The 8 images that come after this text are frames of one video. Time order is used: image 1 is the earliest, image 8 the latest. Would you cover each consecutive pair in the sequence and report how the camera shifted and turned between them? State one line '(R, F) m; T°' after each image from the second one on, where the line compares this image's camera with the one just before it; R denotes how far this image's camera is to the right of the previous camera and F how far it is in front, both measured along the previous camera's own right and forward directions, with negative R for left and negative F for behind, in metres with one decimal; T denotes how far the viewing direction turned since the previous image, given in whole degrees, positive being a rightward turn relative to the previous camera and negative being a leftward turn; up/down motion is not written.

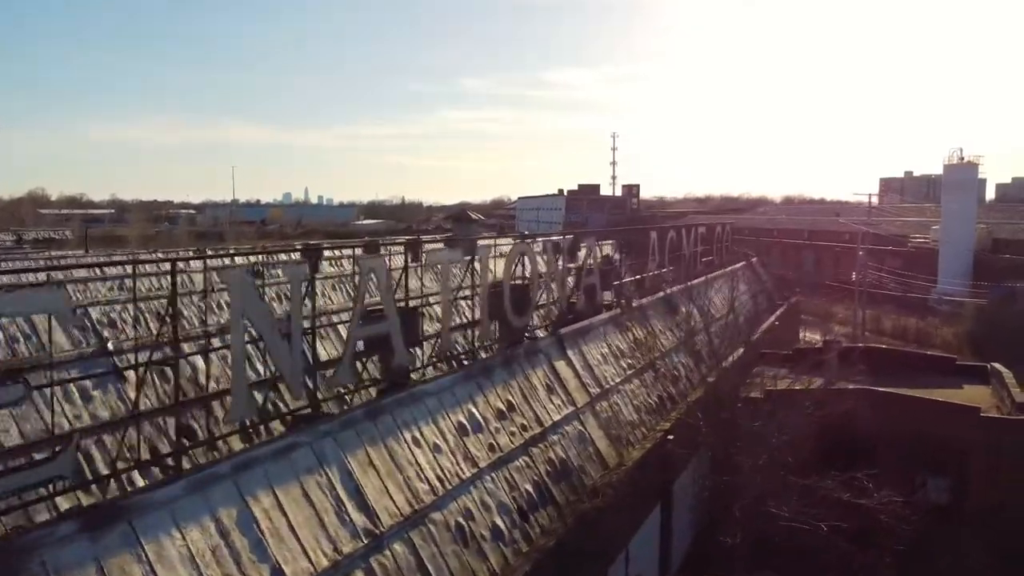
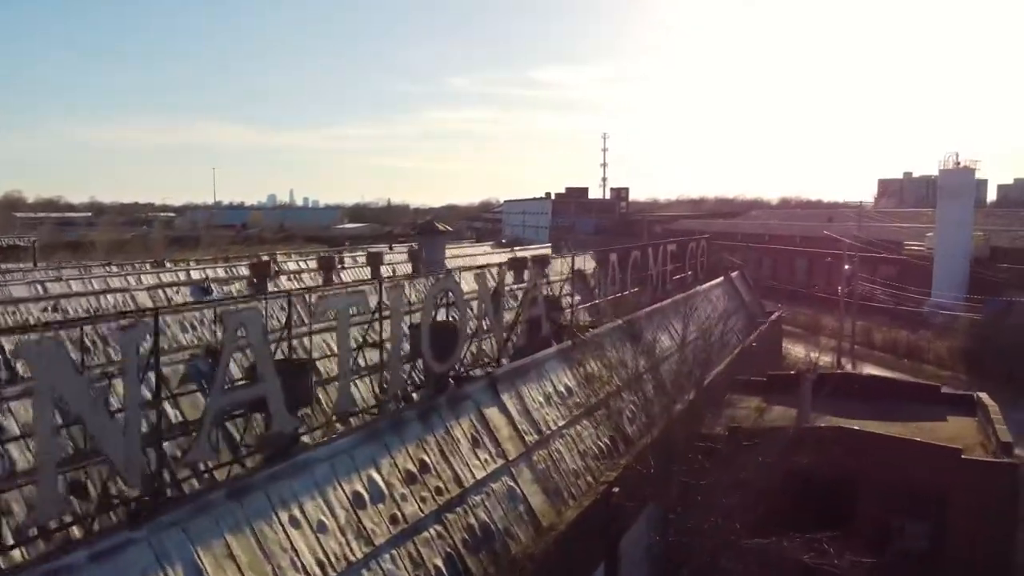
(+0.5, +0.8) m; 0°
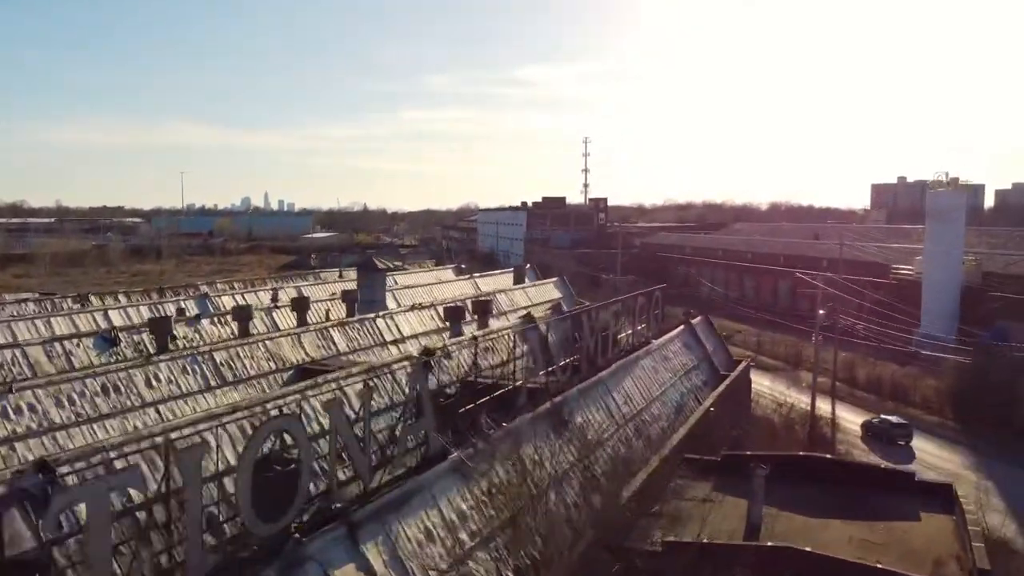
(+0.7, +1.3) m; 0°
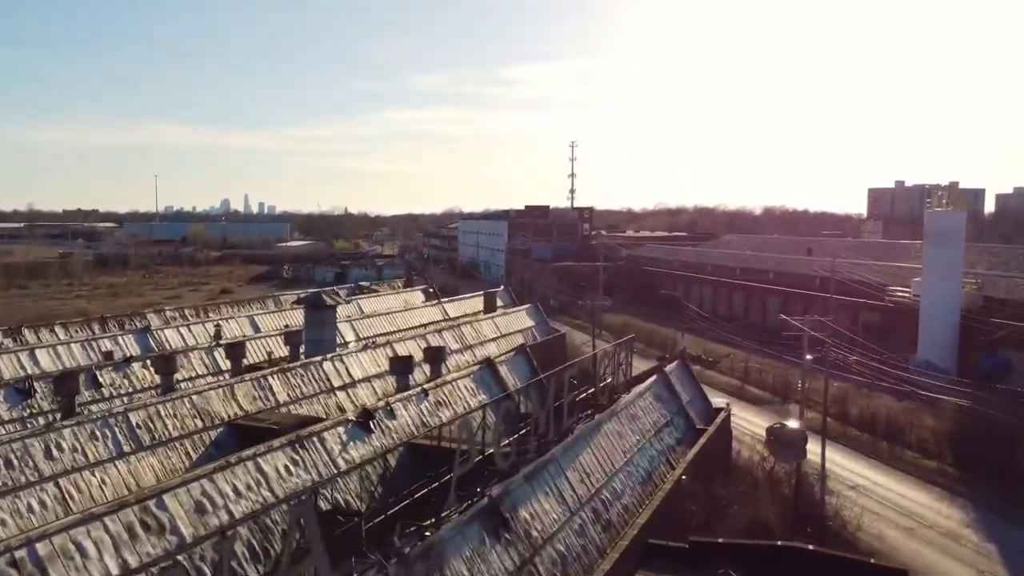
(+0.4, +1.1) m; 0°
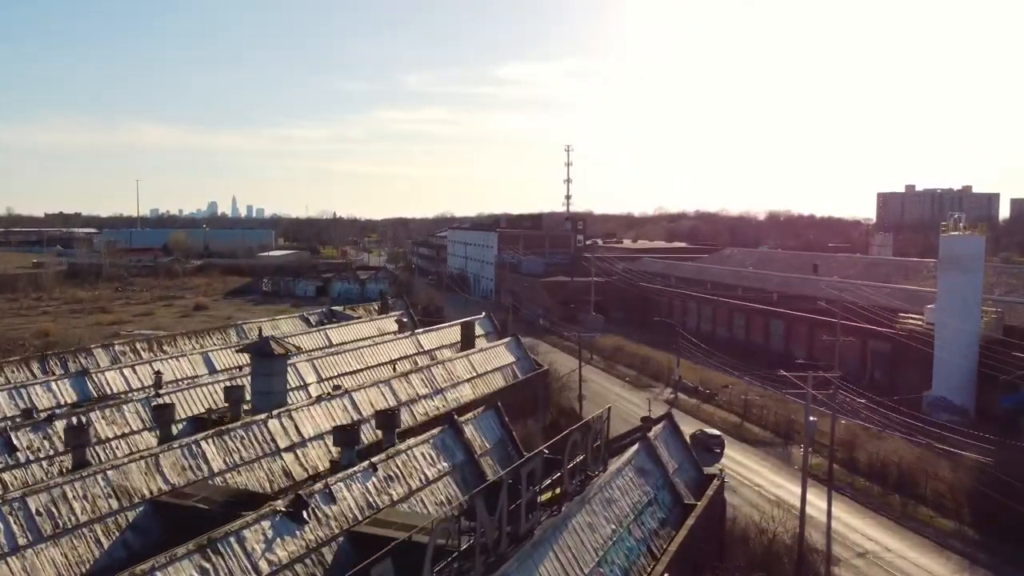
(+0.4, +1.3) m; 0°
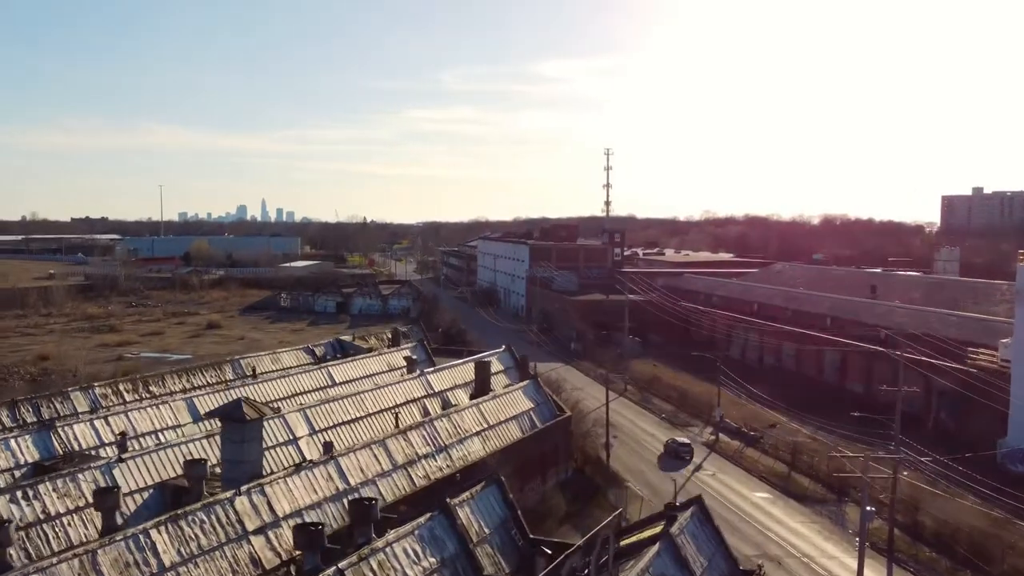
(+0.4, +1.6) m; -3°
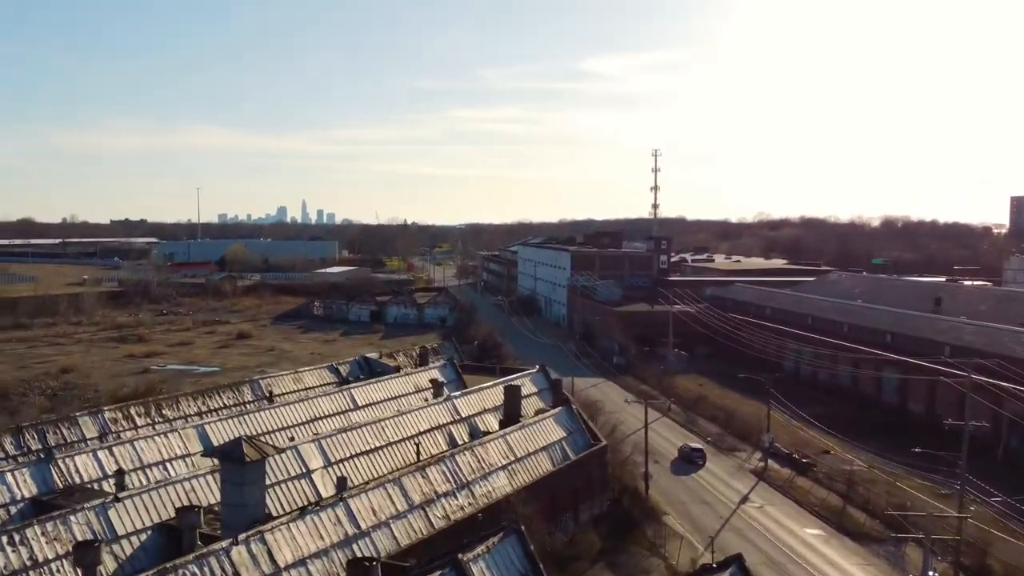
(+0.2, +0.9) m; -3°
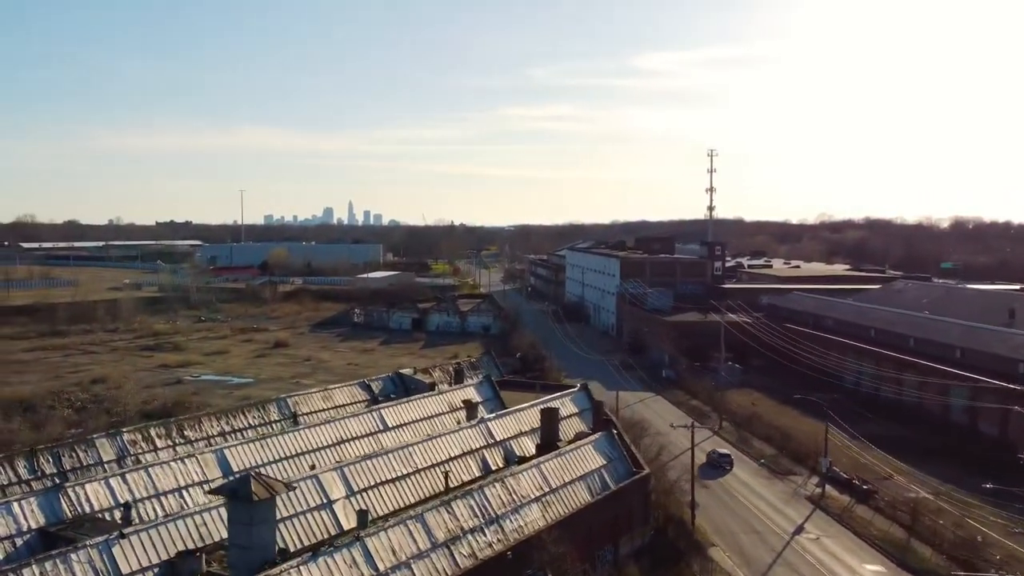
(+0.2, +0.8) m; -3°
